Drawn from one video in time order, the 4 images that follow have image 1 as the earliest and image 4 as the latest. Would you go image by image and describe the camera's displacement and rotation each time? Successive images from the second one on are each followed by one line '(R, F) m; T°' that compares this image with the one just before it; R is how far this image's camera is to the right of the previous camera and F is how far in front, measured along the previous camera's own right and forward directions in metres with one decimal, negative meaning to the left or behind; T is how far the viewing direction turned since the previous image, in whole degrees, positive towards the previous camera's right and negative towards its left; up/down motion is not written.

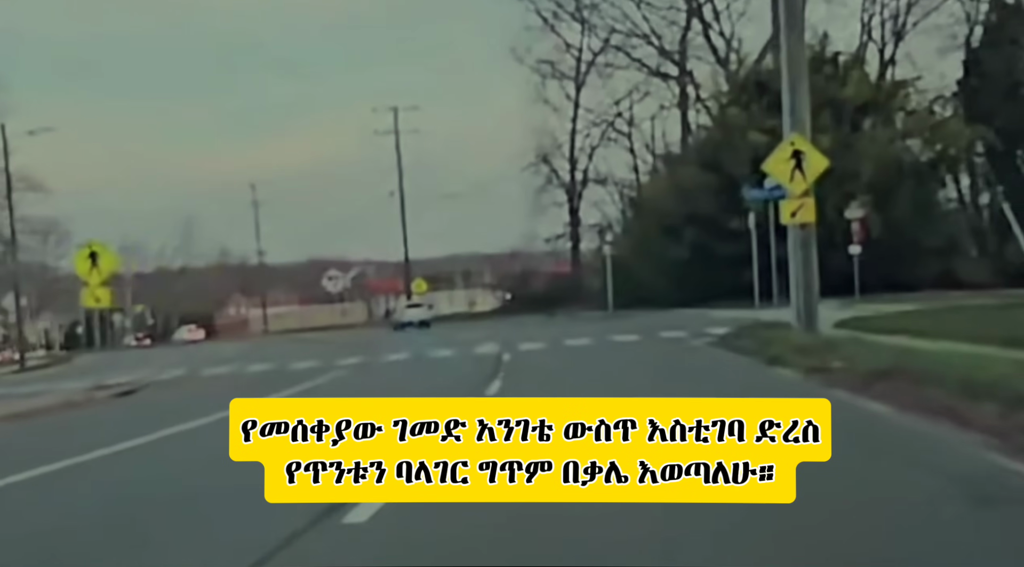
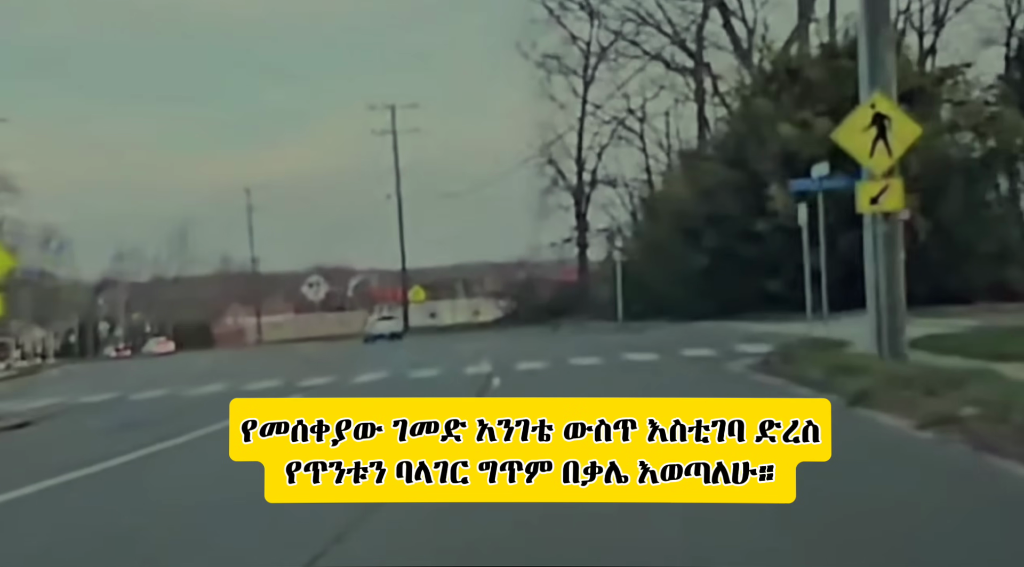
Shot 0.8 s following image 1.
(-0.4, +1.2) m; +1°
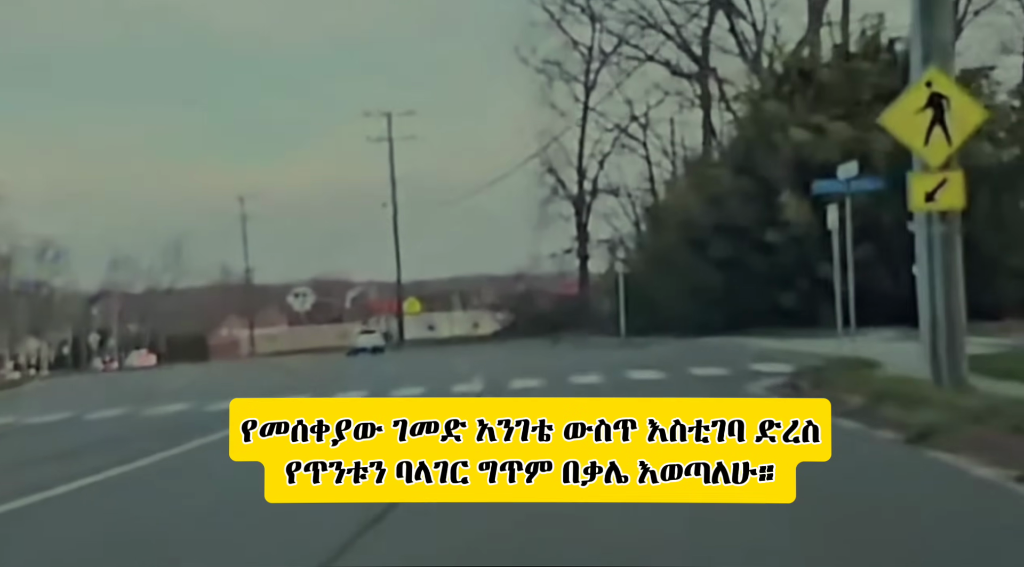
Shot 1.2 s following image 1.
(-0.2, +0.6) m; +1°
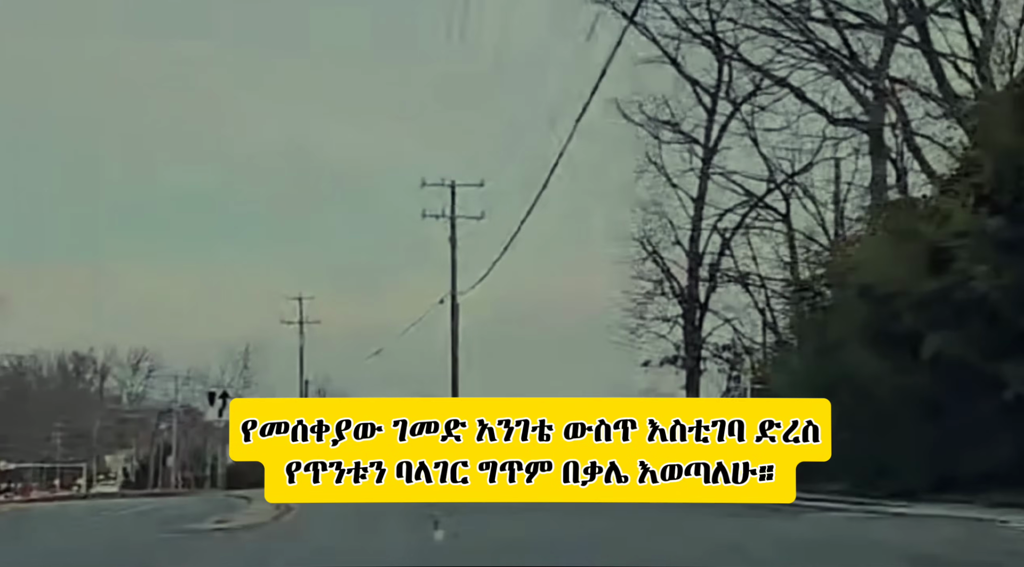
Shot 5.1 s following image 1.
(-1.8, +4.8) m; +3°
